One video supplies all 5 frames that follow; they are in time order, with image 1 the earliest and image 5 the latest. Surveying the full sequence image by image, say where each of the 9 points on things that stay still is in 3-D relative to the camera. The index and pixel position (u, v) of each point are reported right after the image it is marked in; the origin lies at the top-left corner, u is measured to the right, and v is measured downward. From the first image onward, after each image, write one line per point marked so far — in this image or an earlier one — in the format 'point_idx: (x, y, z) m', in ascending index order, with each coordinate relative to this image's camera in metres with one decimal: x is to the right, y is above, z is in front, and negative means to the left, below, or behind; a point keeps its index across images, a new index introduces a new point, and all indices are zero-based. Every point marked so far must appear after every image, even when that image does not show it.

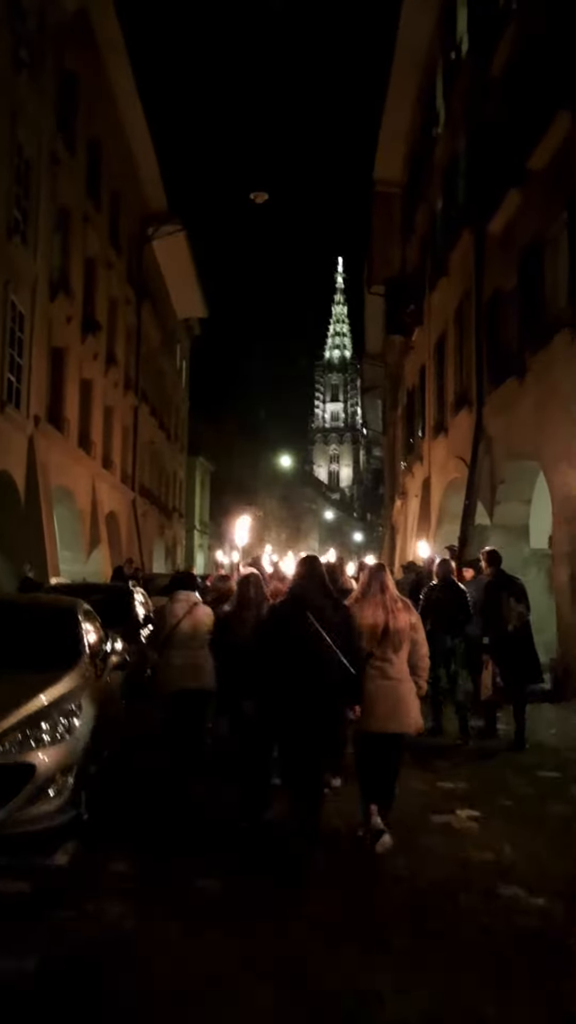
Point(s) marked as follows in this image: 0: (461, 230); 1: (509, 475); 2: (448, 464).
0: (+3.7, +6.0, +17.8) m
1: (+4.0, +0.7, +15.0) m
2: (+3.8, +1.1, +19.5) m
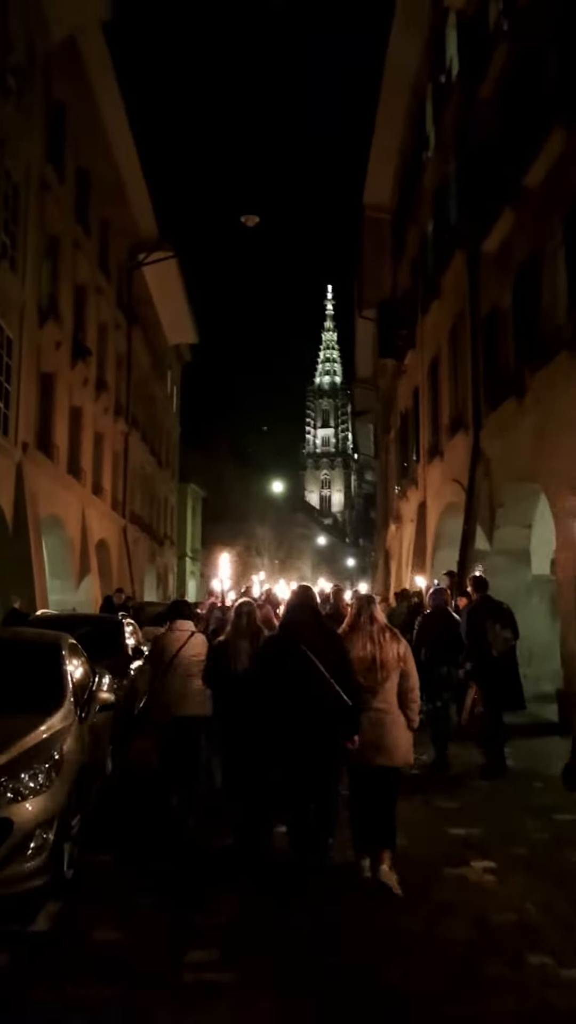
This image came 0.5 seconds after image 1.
0: (+3.5, +5.5, +17.6) m
1: (+3.9, +0.2, +14.6) m
2: (+3.6, +0.5, +19.2) m
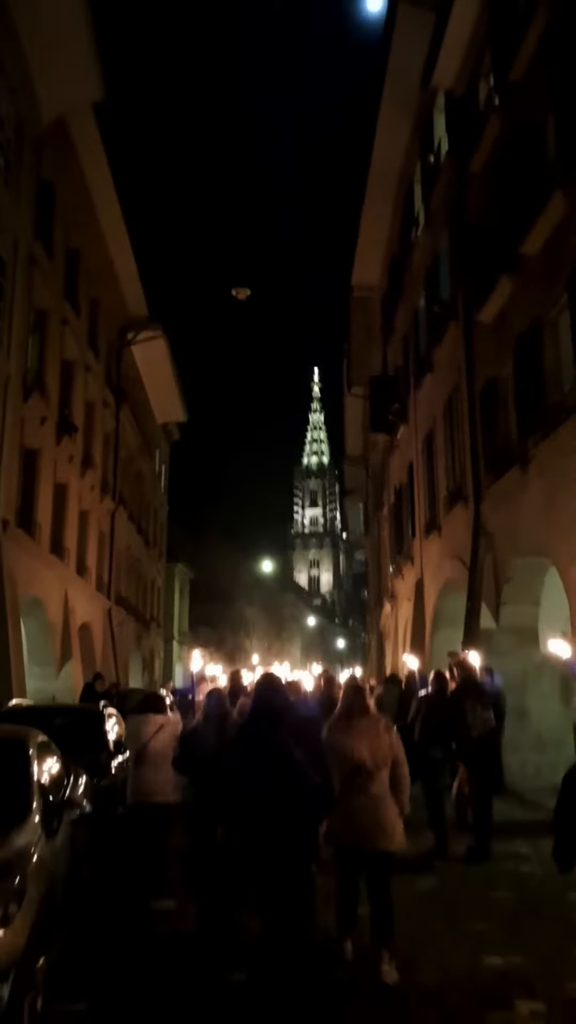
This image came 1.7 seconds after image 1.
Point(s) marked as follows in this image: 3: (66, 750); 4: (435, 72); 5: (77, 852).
0: (+3.3, +3.9, +17.4) m
1: (+3.8, -1.0, +13.9) m
2: (+3.5, -1.2, +18.4) m
3: (-2.7, -2.9, +10.2) m
4: (+3.0, +8.9, +16.6) m
5: (-1.7, -2.8, +6.9) m
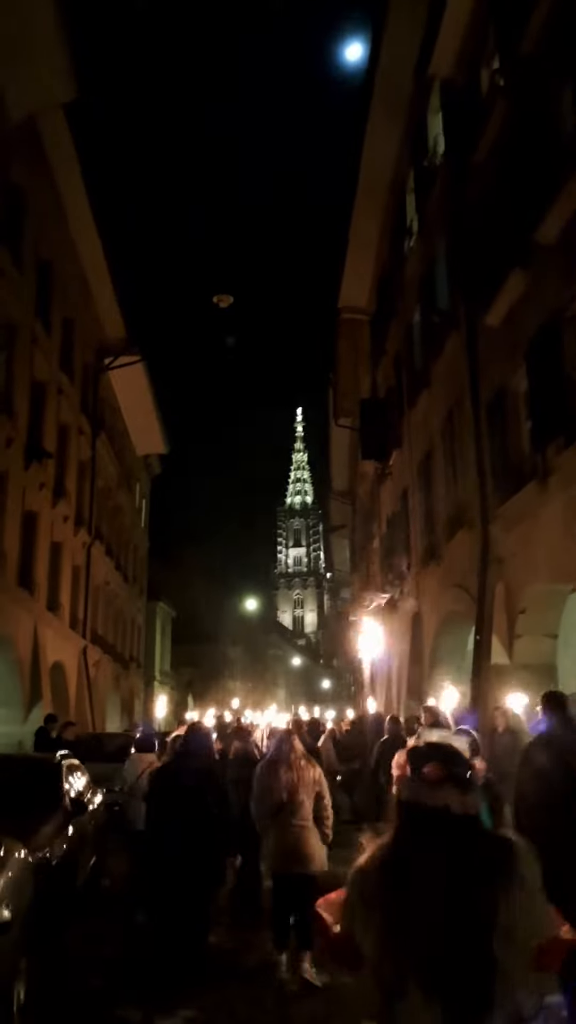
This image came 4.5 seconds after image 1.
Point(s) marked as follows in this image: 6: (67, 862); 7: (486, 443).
0: (+3.1, +3.4, +16.1) m
1: (+3.7, -1.4, +12.4) m
2: (+3.2, -1.7, +16.9) m
3: (-2.8, -3.1, +8.5) m
4: (+2.7, +8.4, +15.6) m
5: (-1.7, -2.8, +5.2) m
6: (-2.2, -3.5, +8.2) m
7: (+3.4, +1.2, +14.1) m
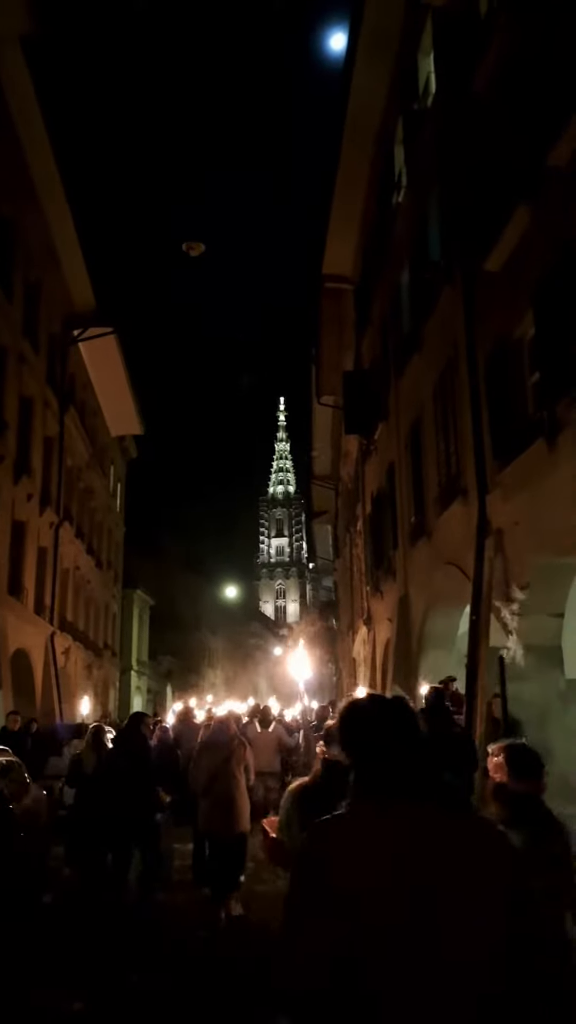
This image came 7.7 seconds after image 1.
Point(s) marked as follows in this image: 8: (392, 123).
0: (+2.7, +3.9, +14.7) m
1: (+3.3, -0.9, +11.1) m
2: (+2.8, -1.2, +15.6) m
3: (-3.0, -2.6, +7.0) m
4: (+2.3, +8.9, +14.2) m
5: (-1.9, -2.4, +3.8) m
6: (-2.4, -3.1, +6.8) m
7: (+3.0, +1.7, +12.7) m
8: (+2.3, +8.8, +18.4) m
